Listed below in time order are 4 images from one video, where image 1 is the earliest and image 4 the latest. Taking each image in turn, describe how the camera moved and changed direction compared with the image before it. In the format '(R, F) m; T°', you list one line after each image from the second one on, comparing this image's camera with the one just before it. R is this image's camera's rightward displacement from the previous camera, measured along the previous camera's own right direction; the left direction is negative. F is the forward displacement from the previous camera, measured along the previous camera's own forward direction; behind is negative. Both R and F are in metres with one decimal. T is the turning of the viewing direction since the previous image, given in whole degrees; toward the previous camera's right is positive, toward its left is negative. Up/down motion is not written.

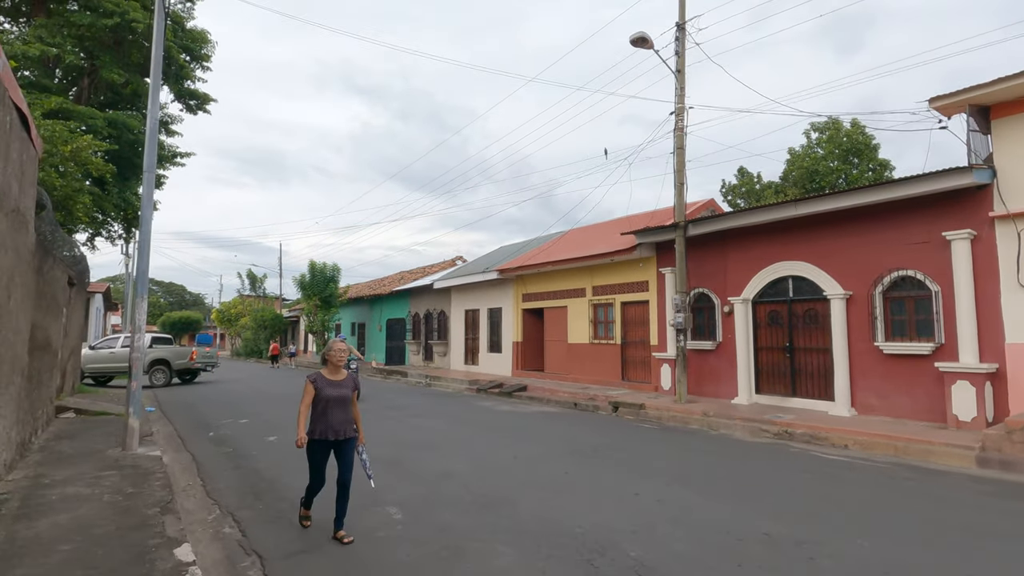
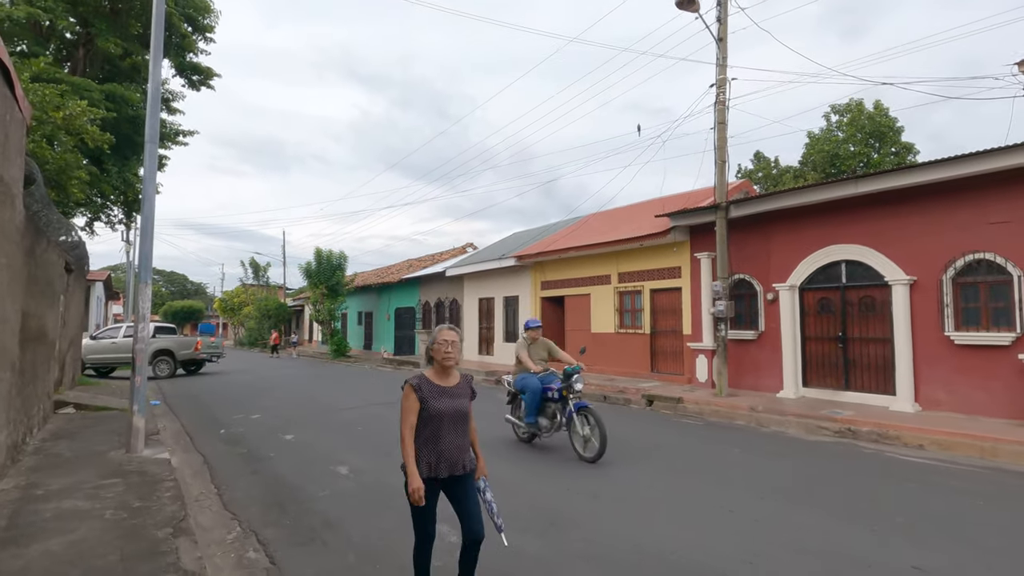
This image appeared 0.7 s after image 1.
(-0.6, +0.9) m; 0°
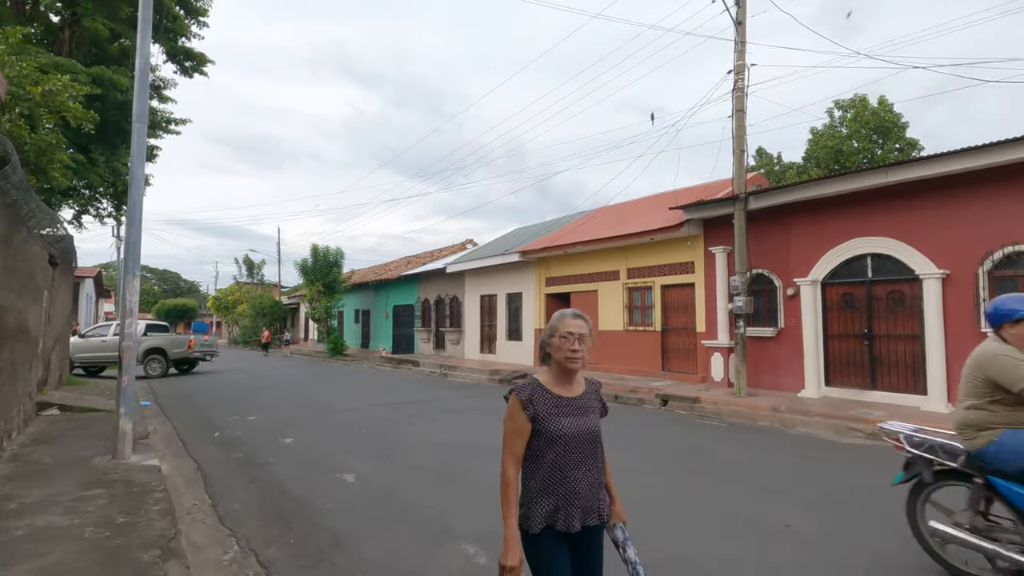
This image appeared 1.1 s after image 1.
(-0.3, +0.6) m; +1°
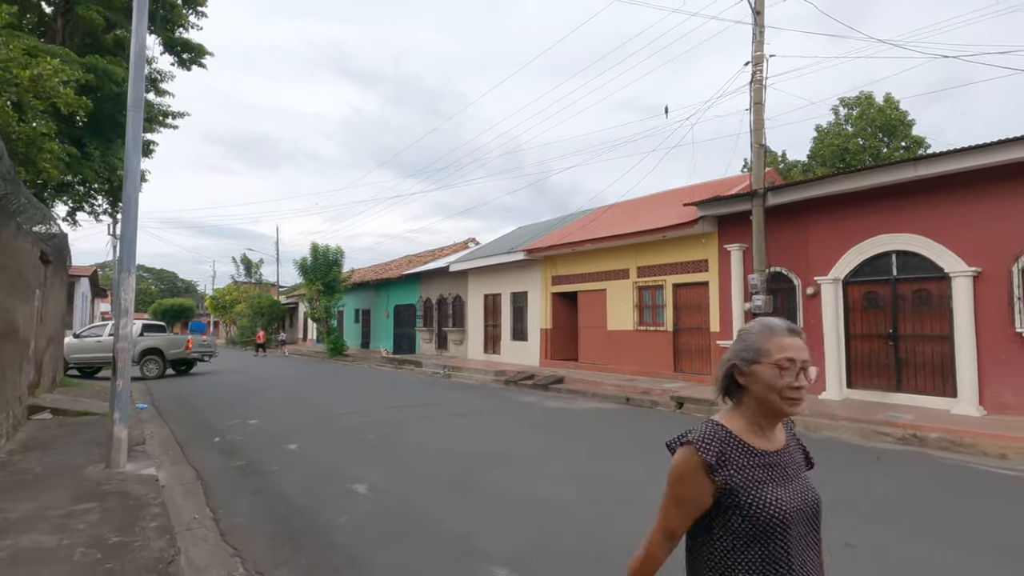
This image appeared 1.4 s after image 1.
(-0.3, +0.4) m; 0°
